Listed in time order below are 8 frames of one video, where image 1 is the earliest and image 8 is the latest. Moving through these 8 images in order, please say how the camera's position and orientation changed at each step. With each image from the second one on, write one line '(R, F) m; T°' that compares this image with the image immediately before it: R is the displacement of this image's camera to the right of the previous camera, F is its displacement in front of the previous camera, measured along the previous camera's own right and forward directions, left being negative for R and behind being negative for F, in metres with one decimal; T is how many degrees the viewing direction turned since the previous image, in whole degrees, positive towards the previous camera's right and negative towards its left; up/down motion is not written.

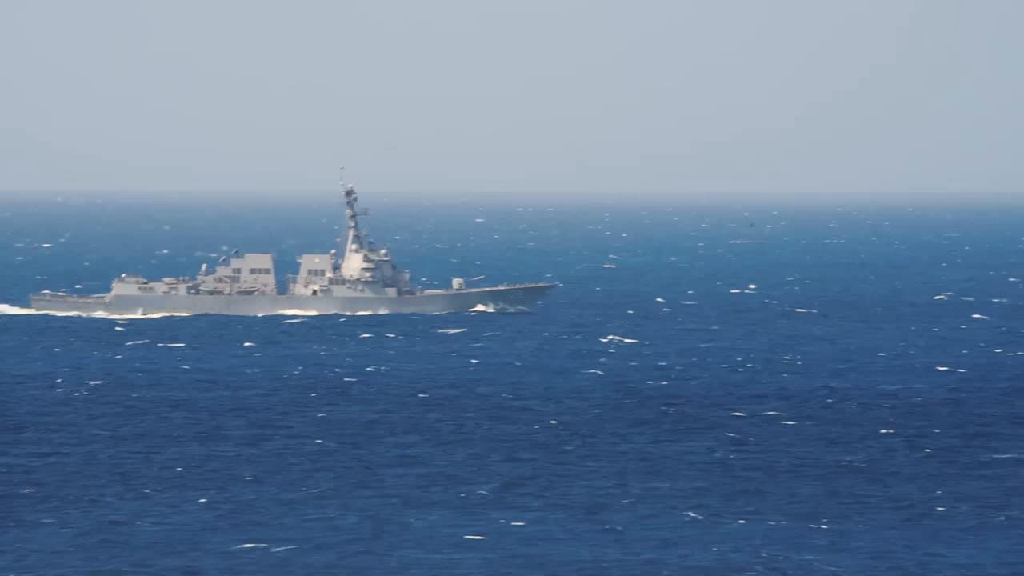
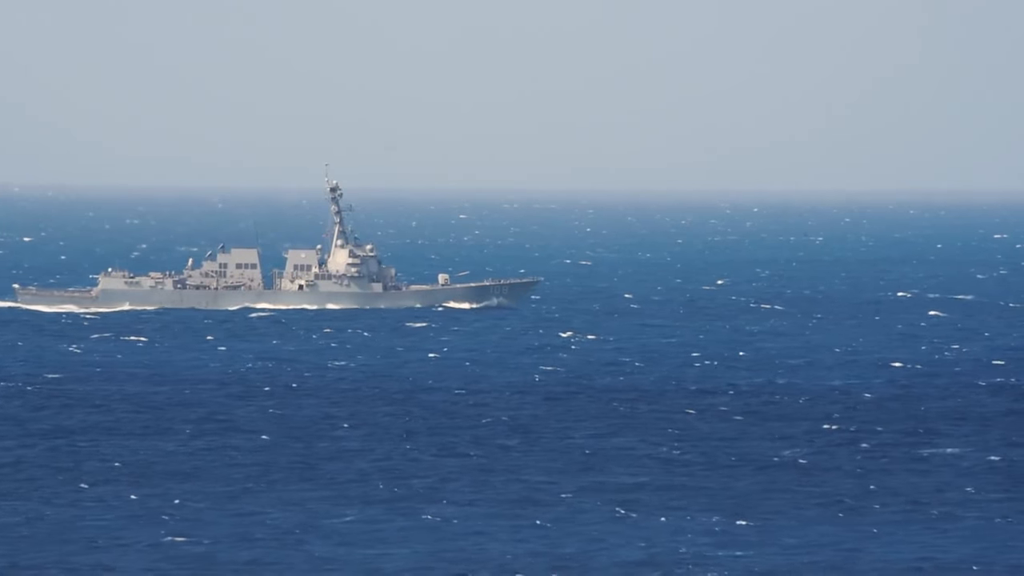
(+0.3, +0.5) m; 0°
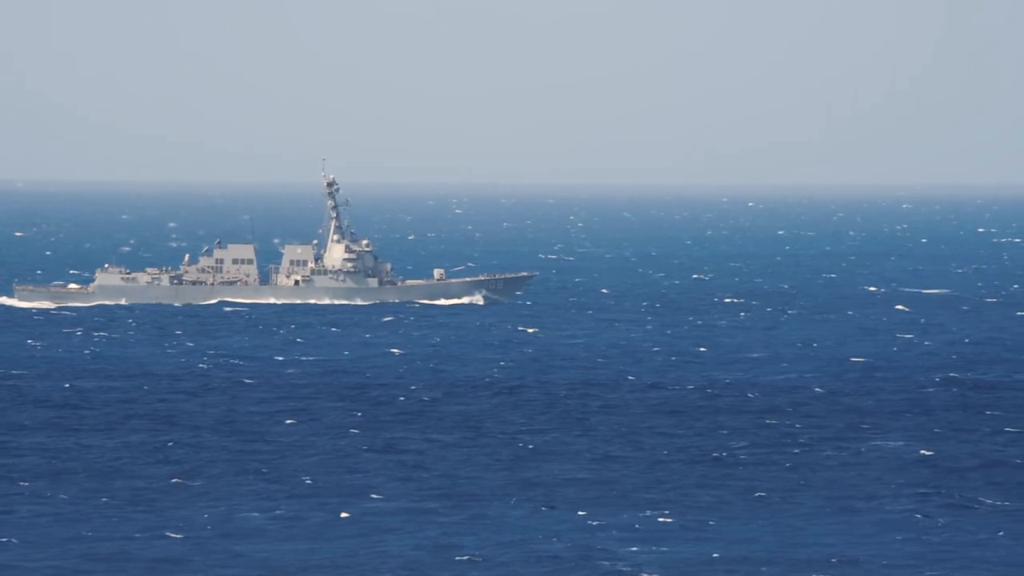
(+0.6, -0.1) m; 0°
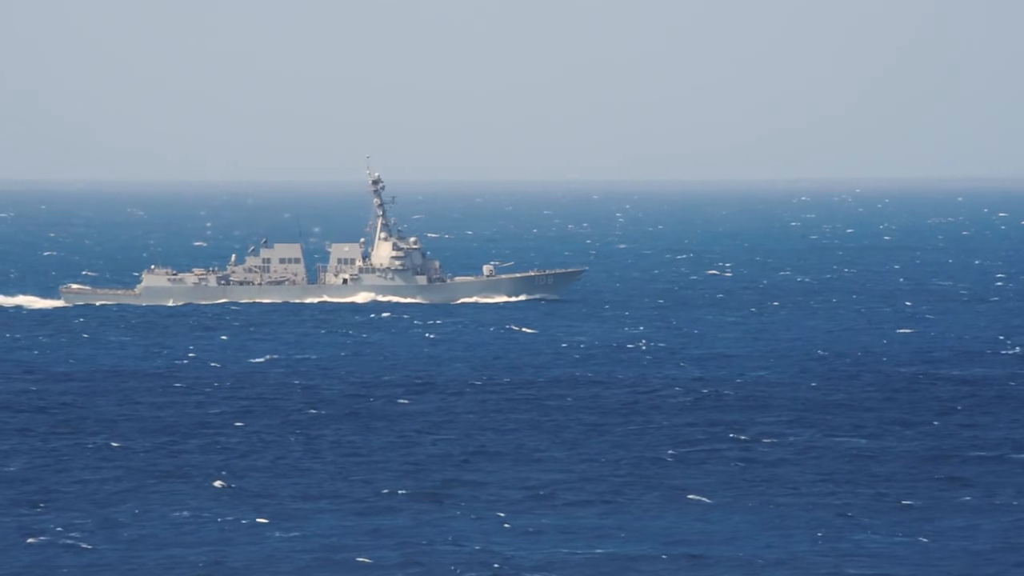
(-0.2, +0.8) m; -1°
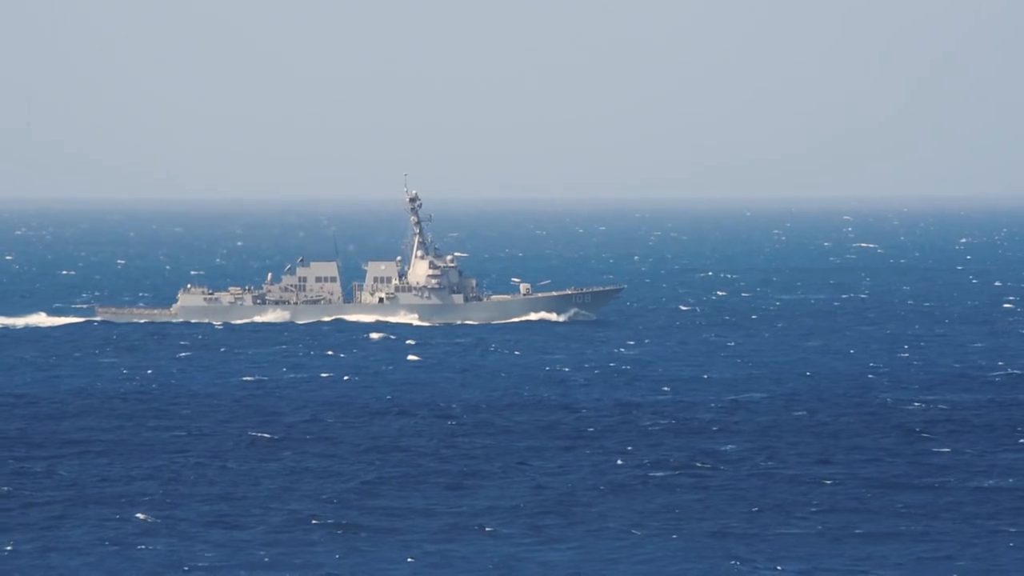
(-0.2, +0.3) m; -1°
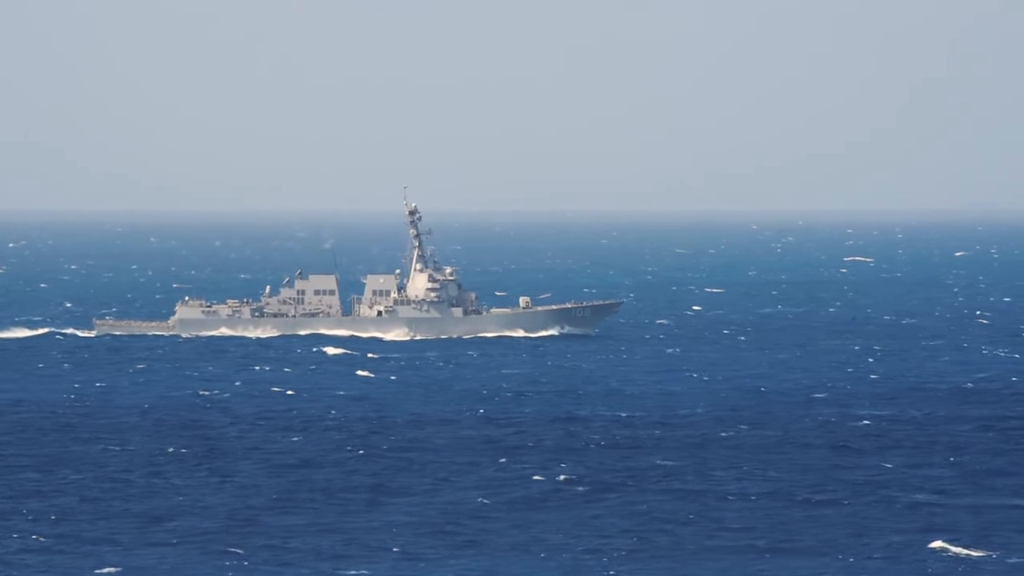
(+0.3, +0.5) m; 0°
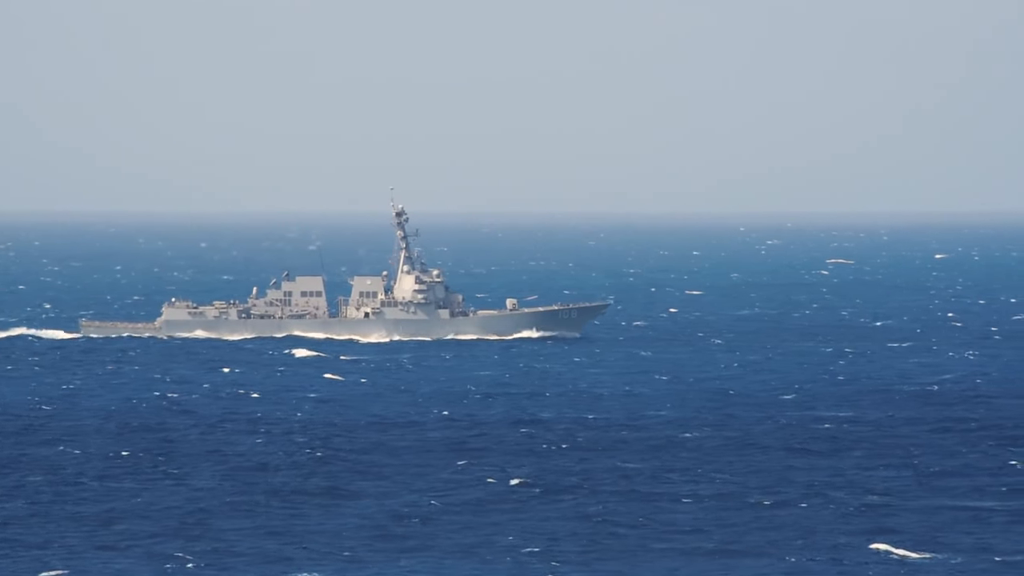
(-1.3, 0.0) m; +1°
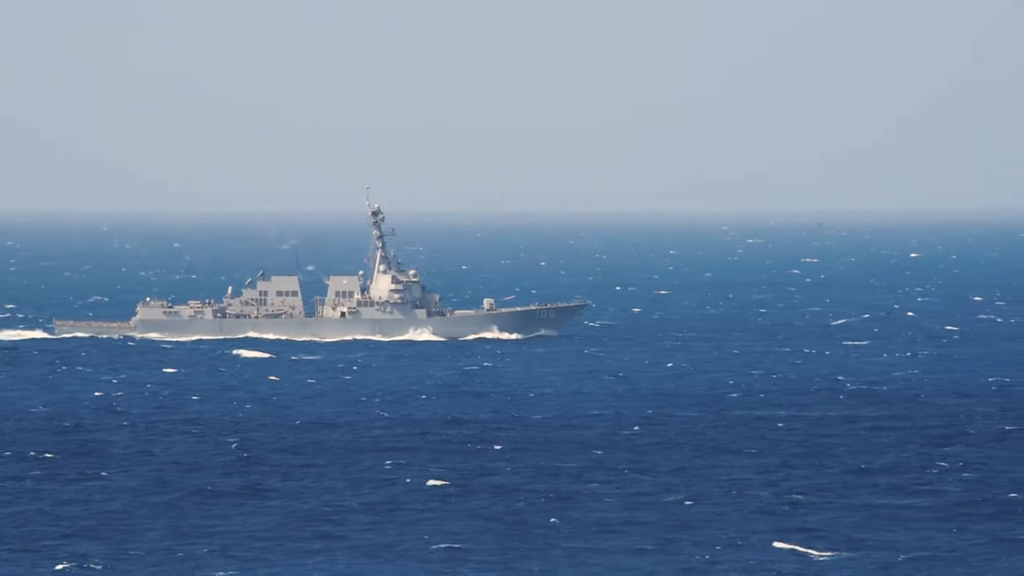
(+1.5, +0.5) m; -1°
